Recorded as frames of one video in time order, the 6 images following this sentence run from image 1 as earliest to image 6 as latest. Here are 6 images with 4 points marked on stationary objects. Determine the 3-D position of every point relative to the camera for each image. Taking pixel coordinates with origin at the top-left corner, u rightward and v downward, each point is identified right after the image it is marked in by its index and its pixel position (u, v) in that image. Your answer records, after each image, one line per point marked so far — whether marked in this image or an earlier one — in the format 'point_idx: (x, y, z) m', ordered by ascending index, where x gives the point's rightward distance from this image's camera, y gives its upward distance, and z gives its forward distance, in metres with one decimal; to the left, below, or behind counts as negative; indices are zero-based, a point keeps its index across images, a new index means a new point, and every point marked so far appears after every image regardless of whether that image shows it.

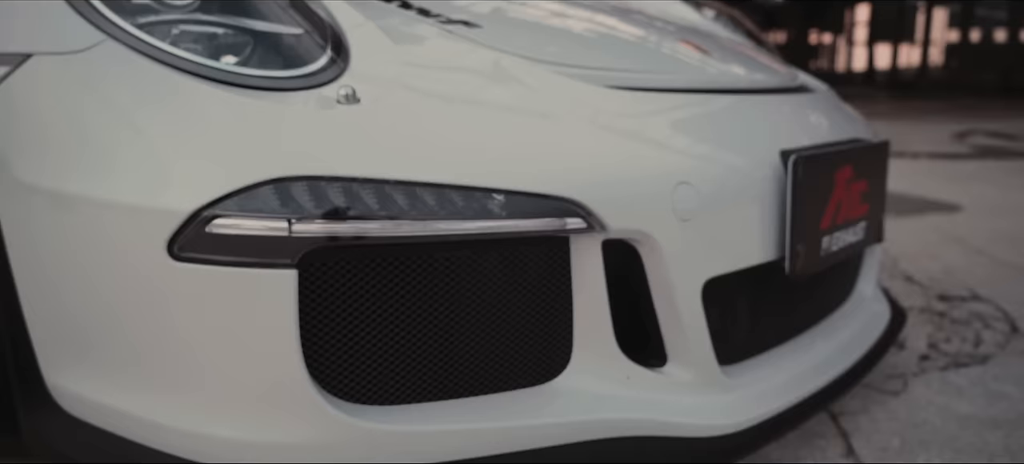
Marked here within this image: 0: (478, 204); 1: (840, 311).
0: (0.0, 0.0, +0.7) m
1: (+0.5, -0.1, +1.1) m
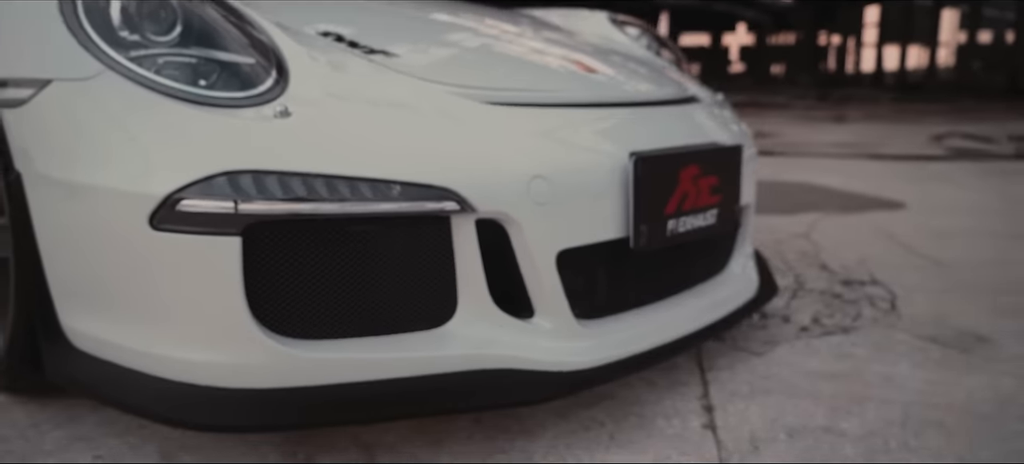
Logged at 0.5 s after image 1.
0: (-0.2, +0.1, +1.0) m
1: (+0.3, -0.1, +1.4) m
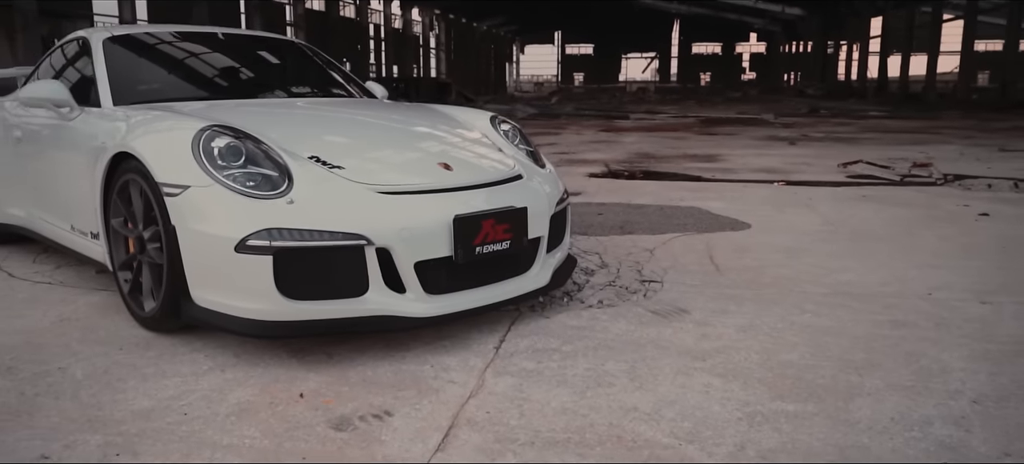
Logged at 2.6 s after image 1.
0: (-0.5, 0.0, +2.2) m
1: (0.0, -0.2, +2.6) m
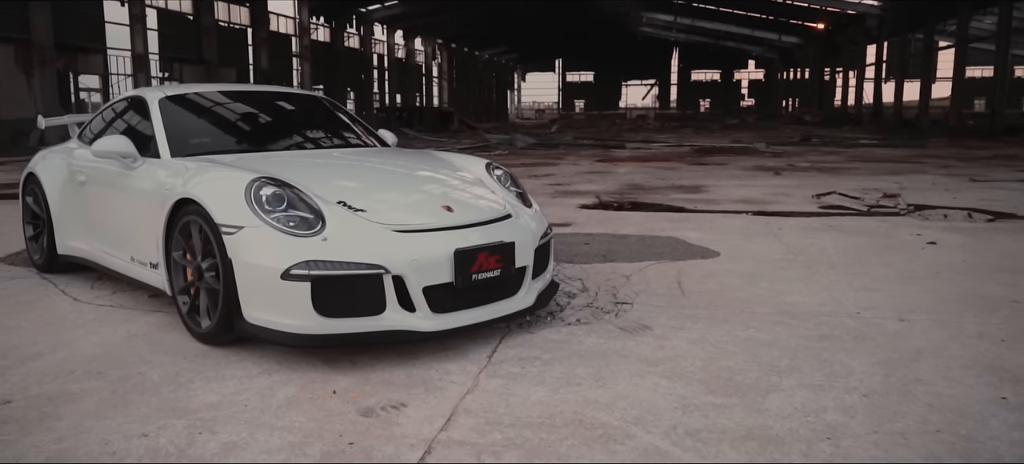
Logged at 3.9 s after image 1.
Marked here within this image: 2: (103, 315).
0: (-0.5, -0.1, +2.7) m
1: (0.0, -0.3, +3.1) m
2: (-1.8, -0.4, +3.6) m
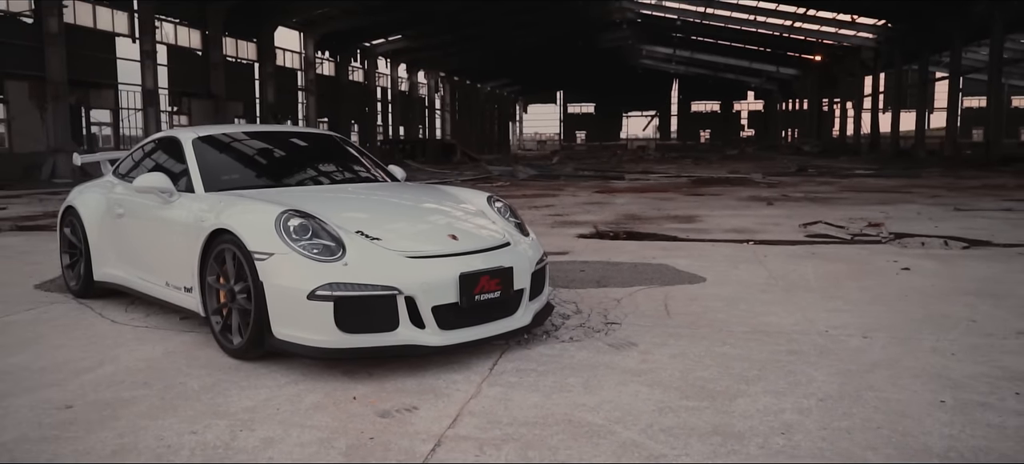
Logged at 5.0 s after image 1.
0: (-0.5, -0.2, +3.1) m
1: (0.0, -0.4, +3.5) m
2: (-1.8, -0.5, +3.9) m
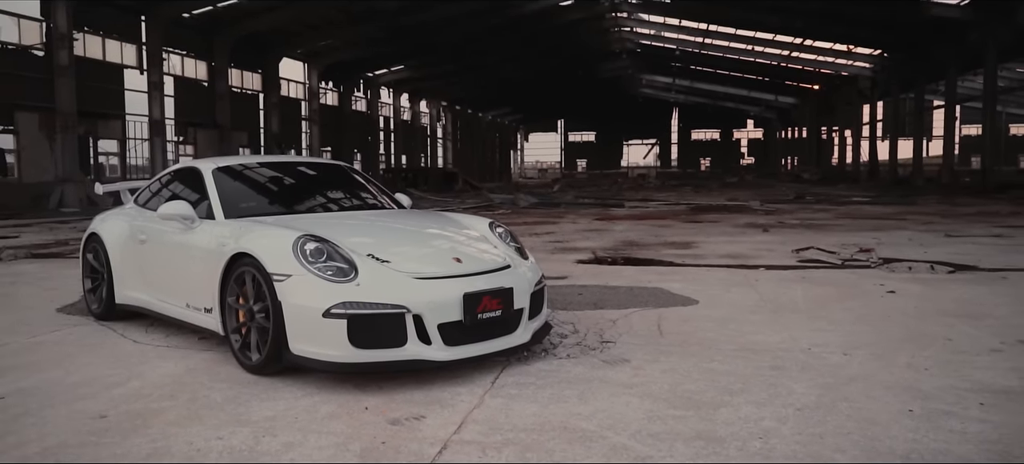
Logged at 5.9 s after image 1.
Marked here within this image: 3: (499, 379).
0: (-0.5, -0.3, +3.4) m
1: (0.0, -0.5, +3.8) m
2: (-1.8, -0.6, +4.2) m
3: (-0.1, -0.7, +3.6) m
